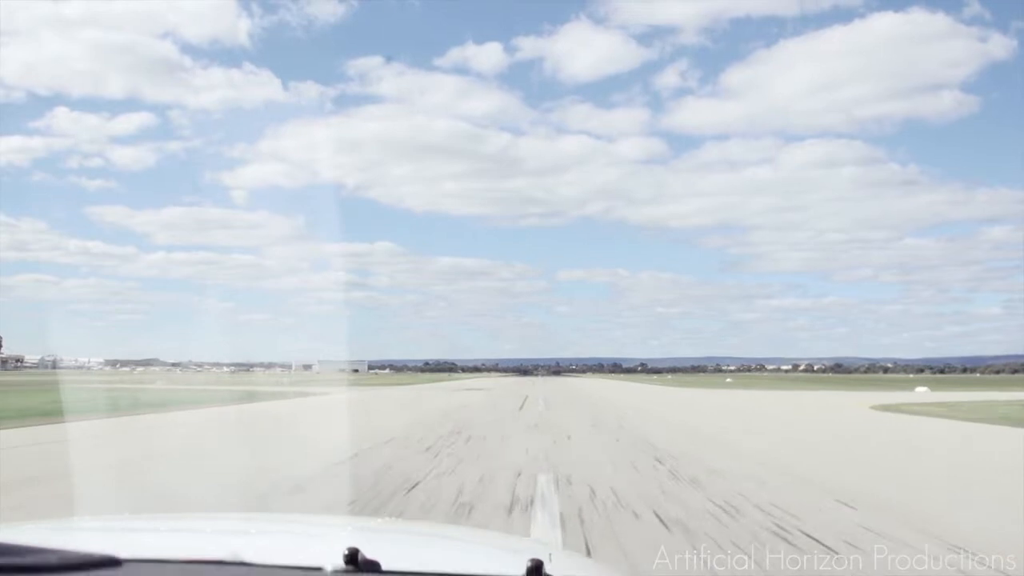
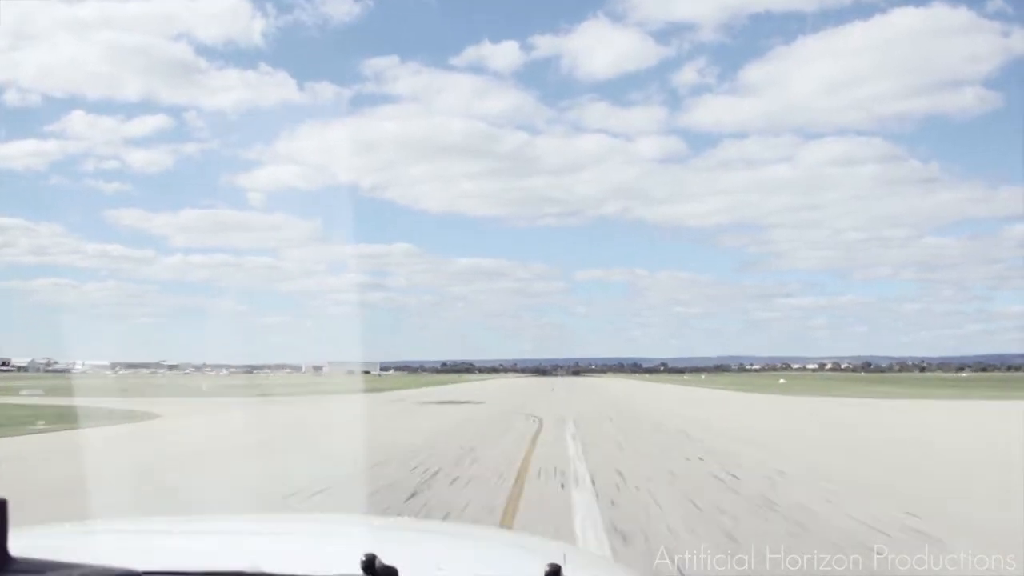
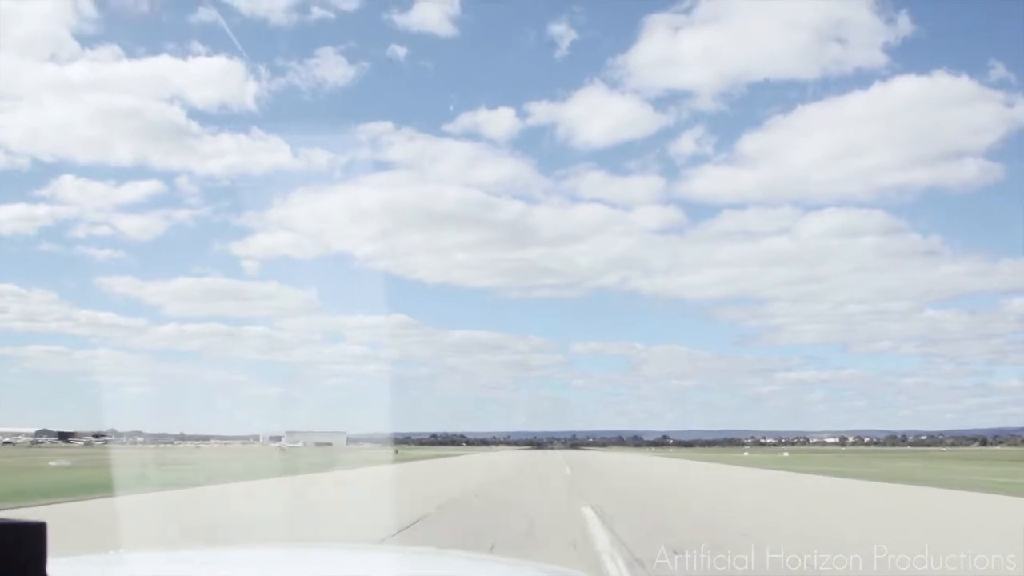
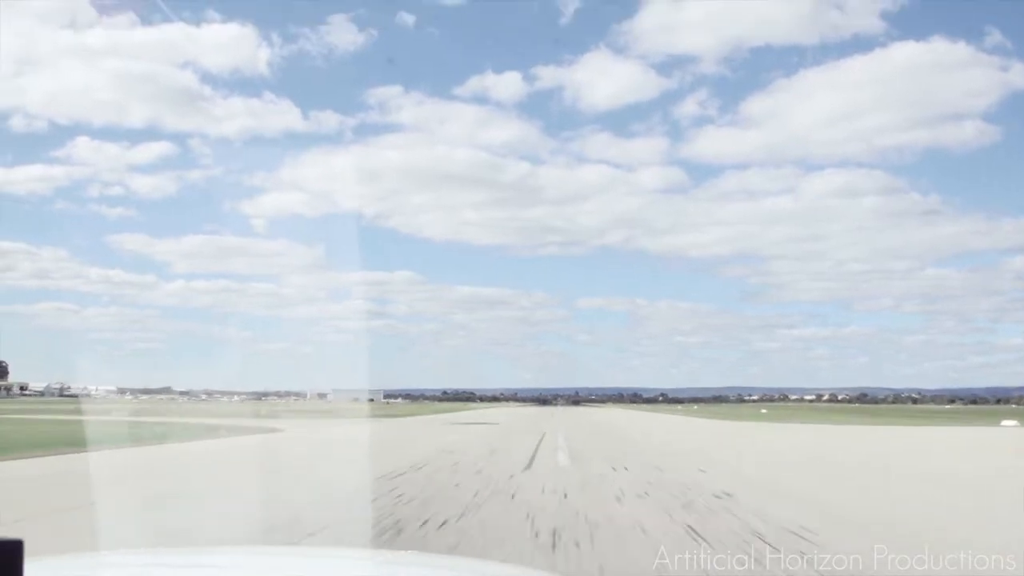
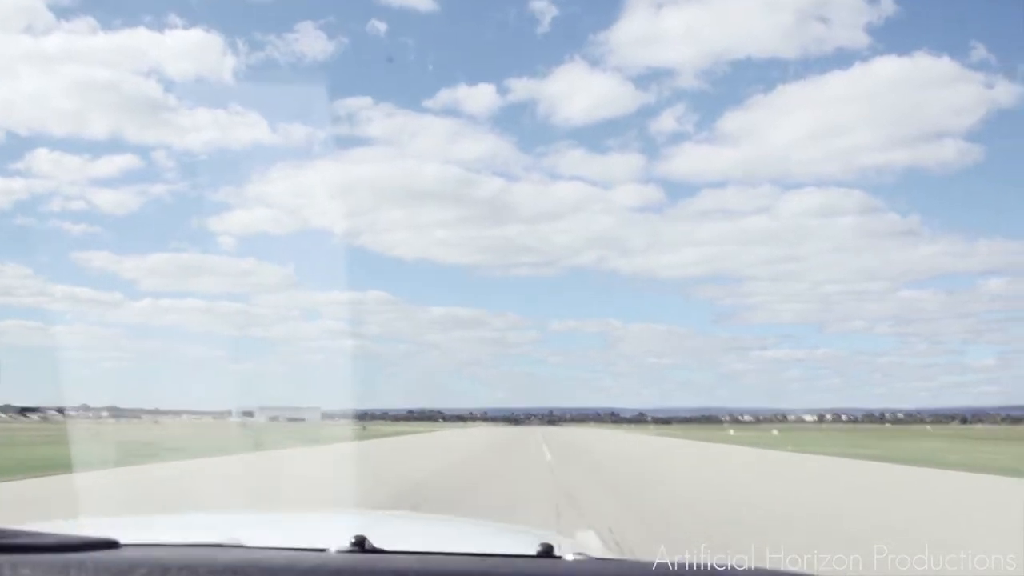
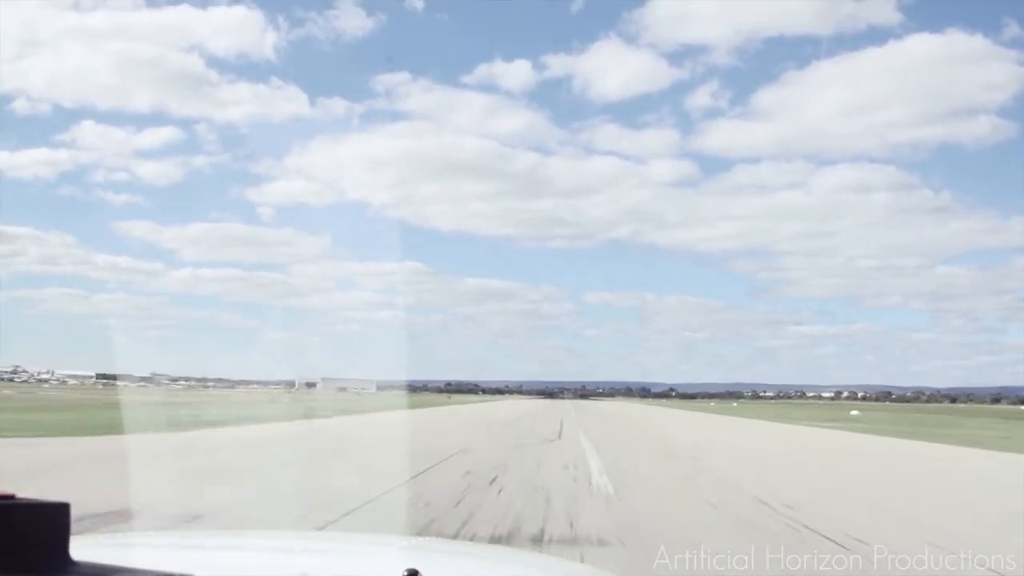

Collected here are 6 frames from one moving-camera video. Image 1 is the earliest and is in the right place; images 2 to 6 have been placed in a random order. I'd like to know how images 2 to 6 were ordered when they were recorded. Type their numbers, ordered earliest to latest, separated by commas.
4, 2, 6, 3, 5
